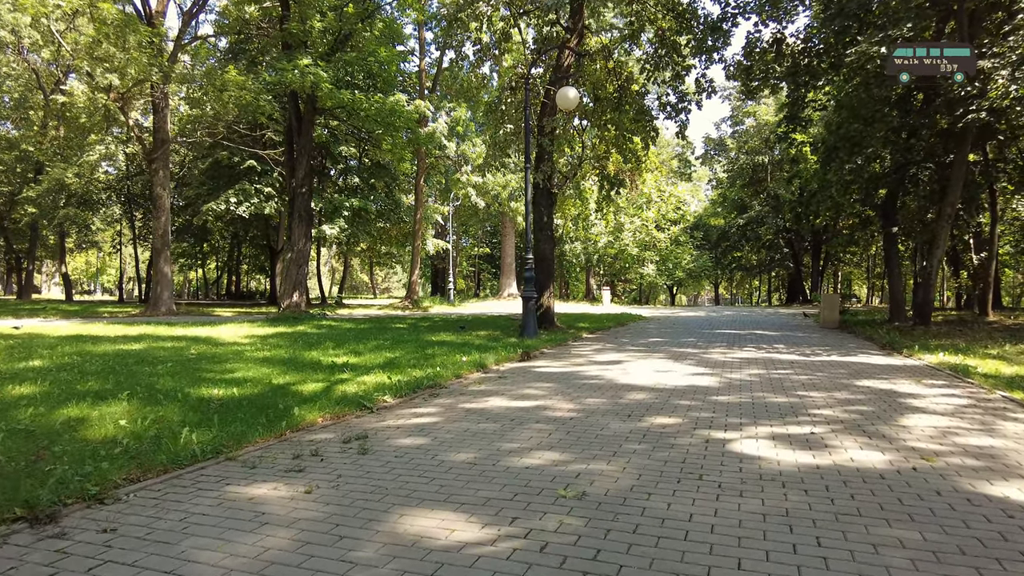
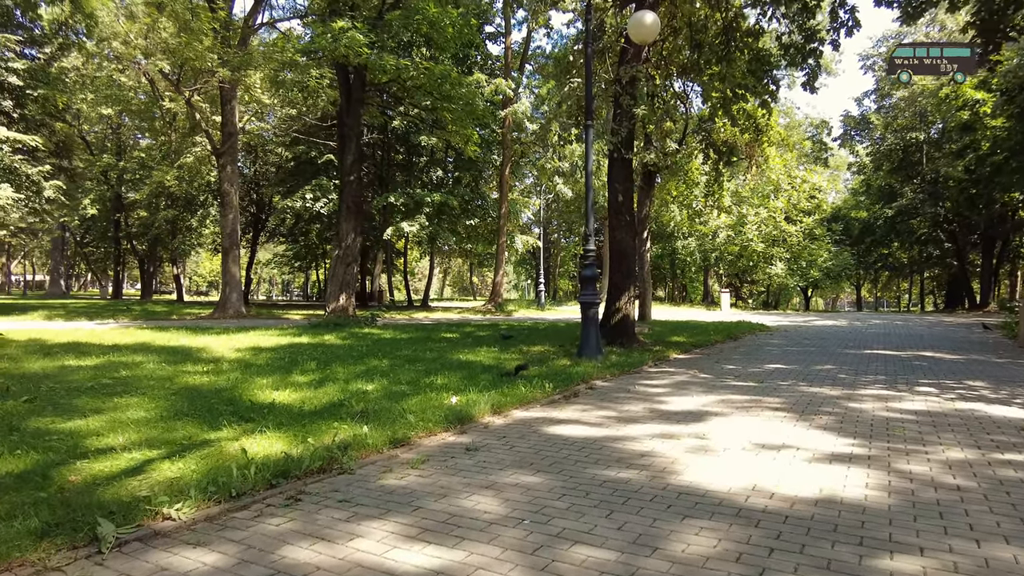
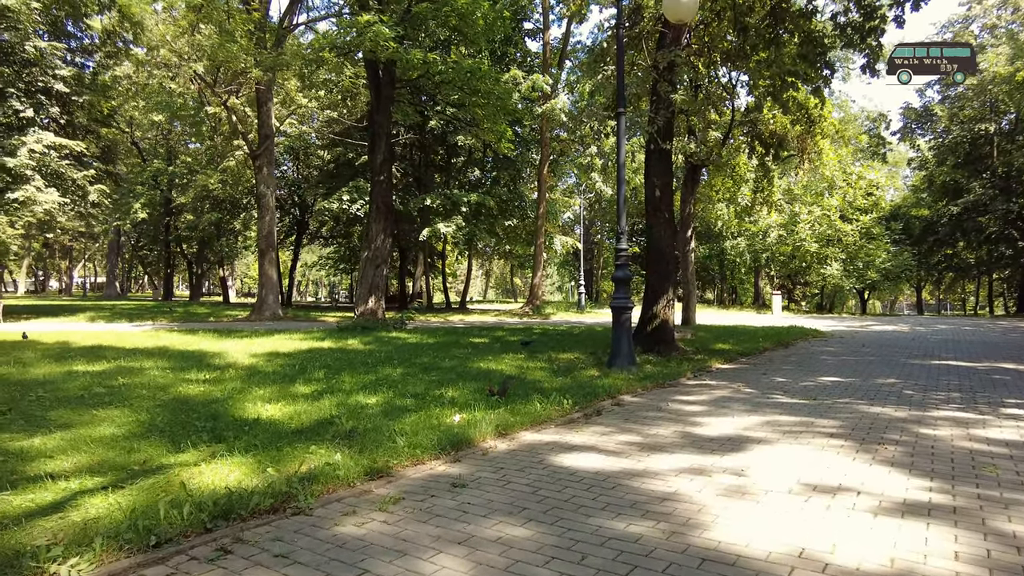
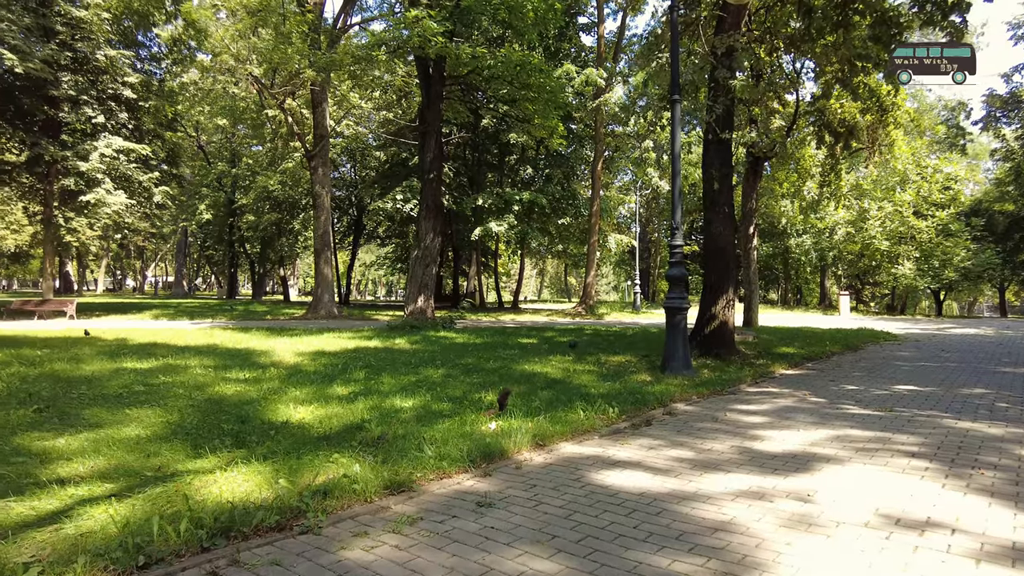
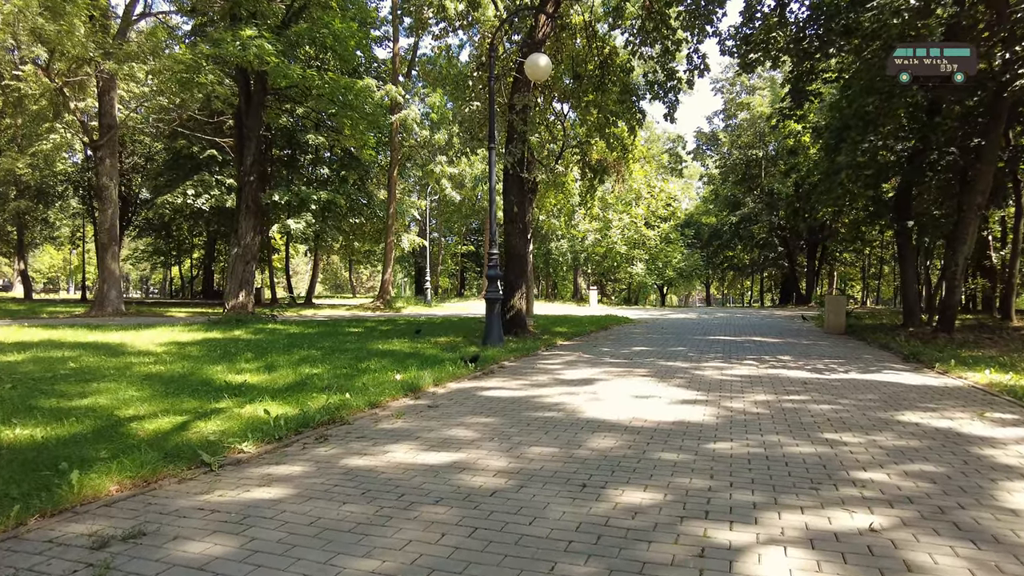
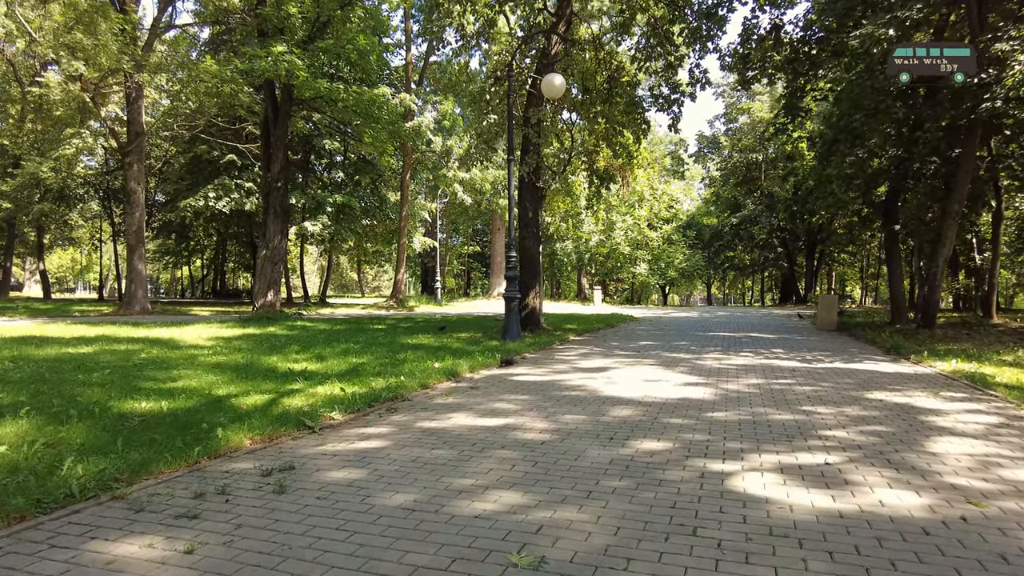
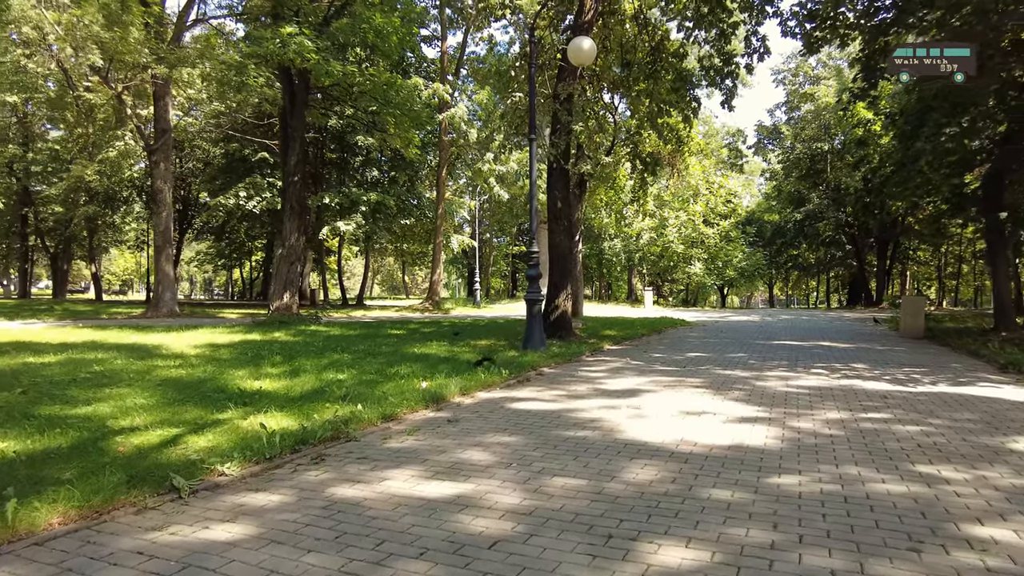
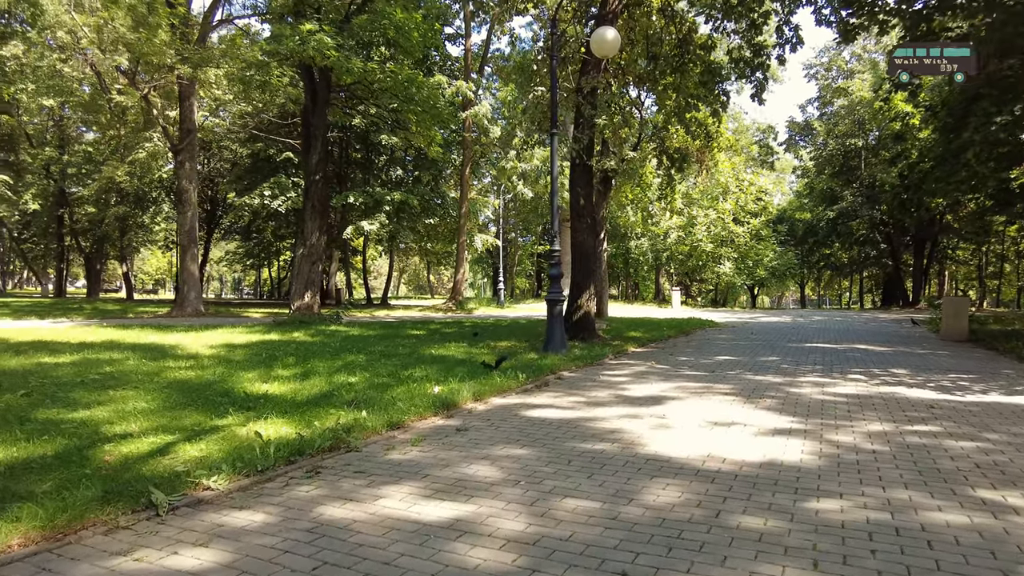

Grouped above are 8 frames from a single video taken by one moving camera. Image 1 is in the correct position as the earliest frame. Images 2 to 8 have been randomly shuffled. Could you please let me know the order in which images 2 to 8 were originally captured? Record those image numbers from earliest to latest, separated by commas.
6, 5, 7, 8, 2, 3, 4
